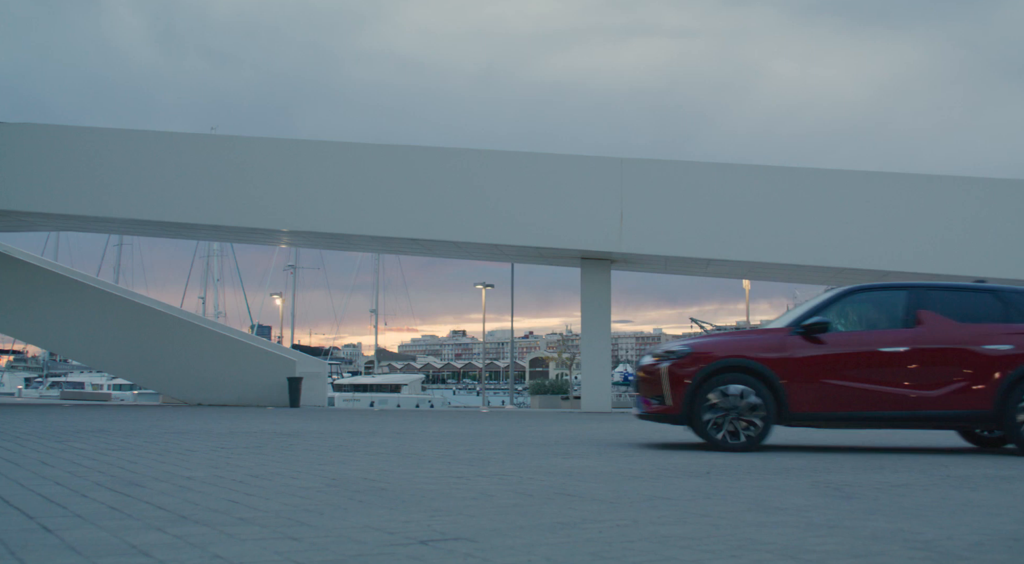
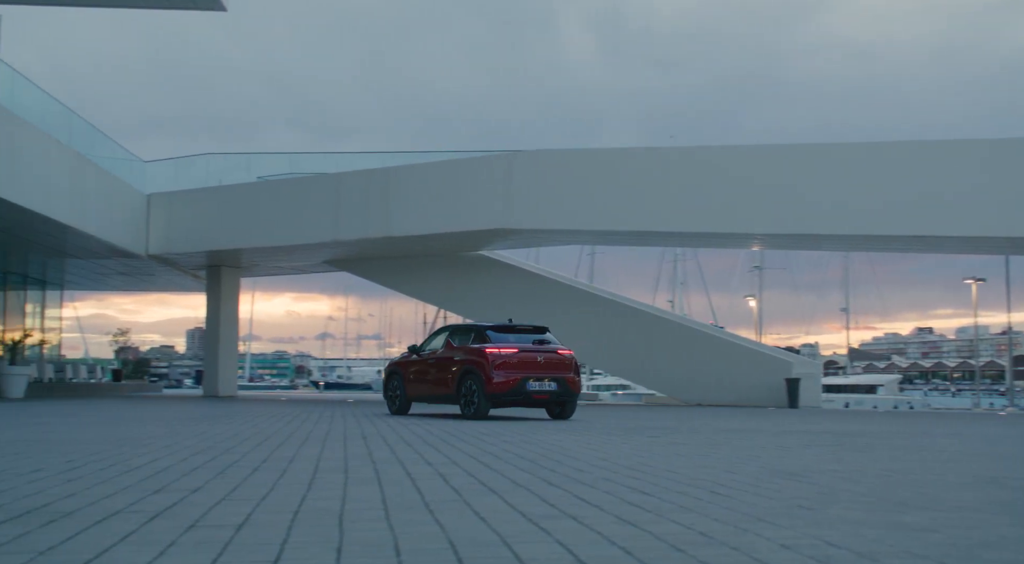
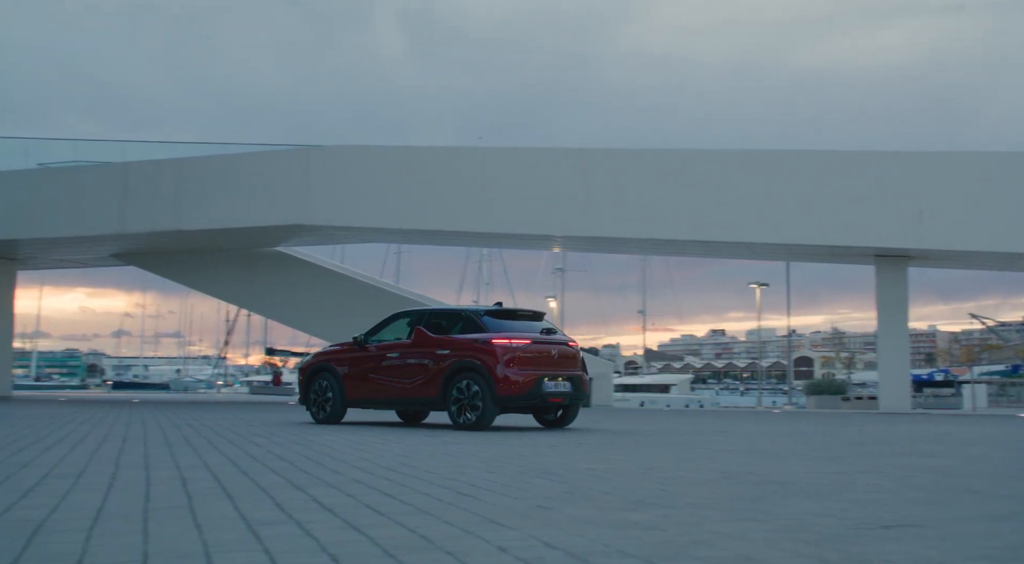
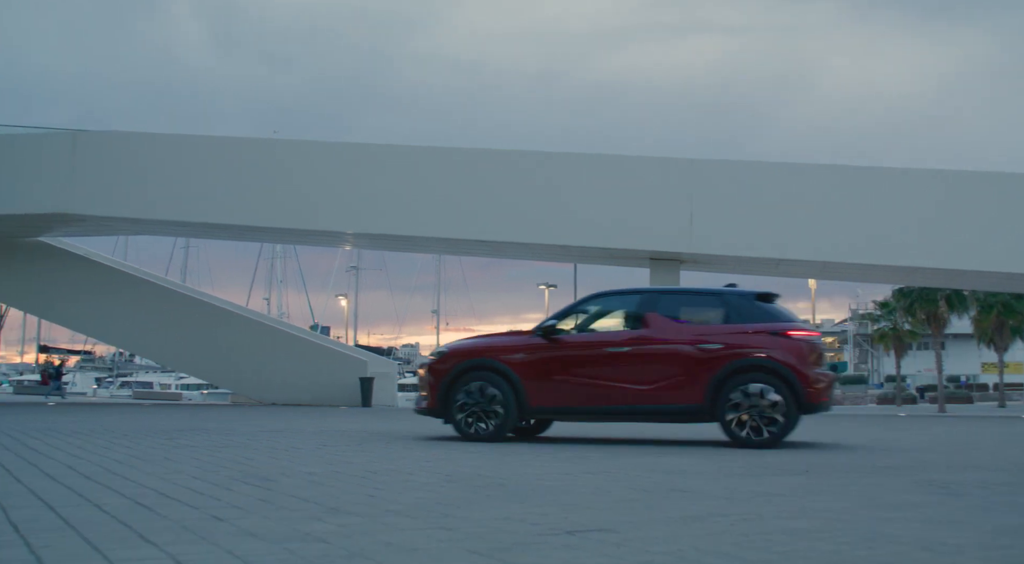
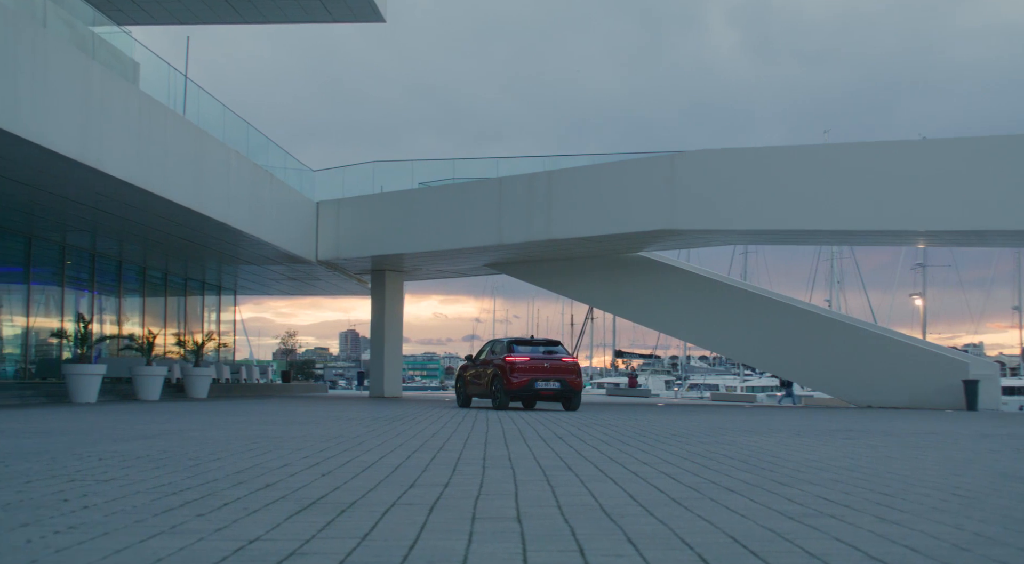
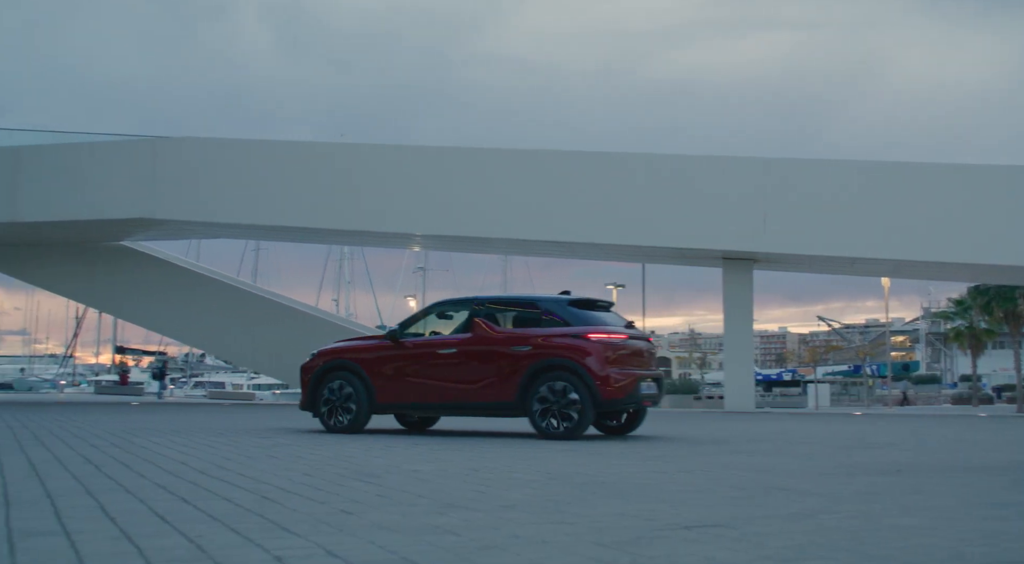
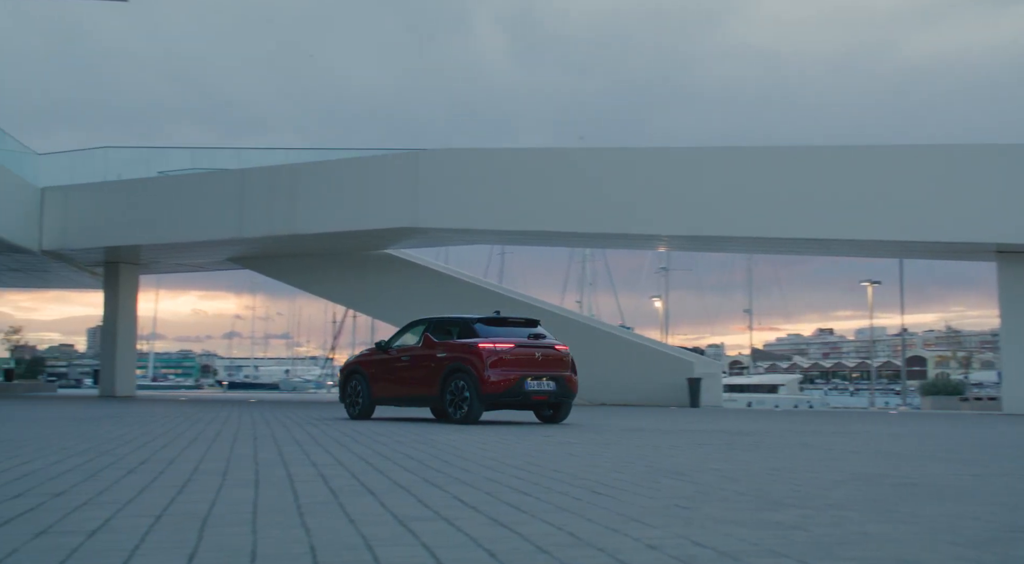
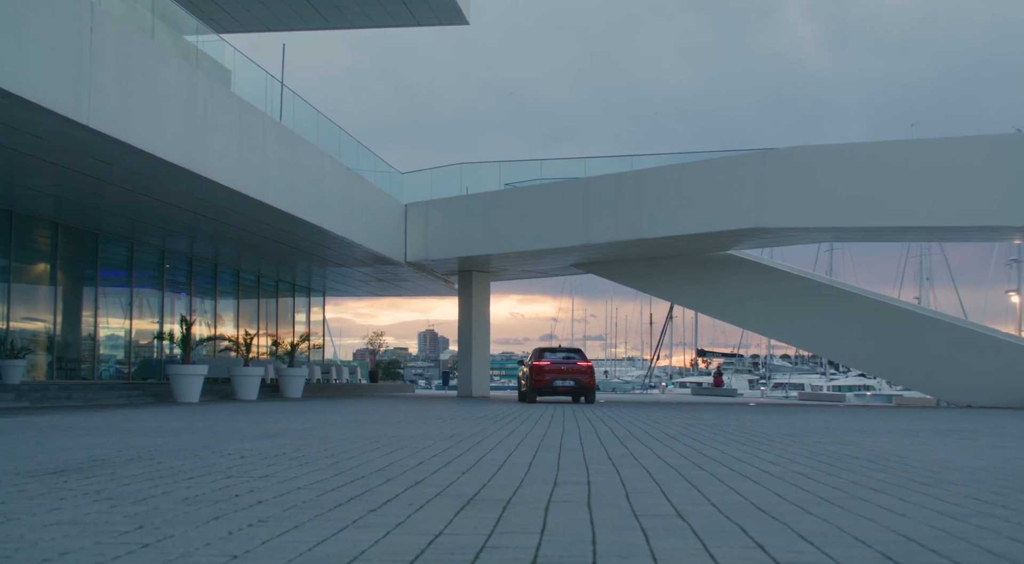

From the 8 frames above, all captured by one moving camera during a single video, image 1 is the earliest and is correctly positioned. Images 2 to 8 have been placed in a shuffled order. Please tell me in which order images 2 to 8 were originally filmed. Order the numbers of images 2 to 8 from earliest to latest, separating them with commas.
4, 6, 3, 7, 2, 5, 8
